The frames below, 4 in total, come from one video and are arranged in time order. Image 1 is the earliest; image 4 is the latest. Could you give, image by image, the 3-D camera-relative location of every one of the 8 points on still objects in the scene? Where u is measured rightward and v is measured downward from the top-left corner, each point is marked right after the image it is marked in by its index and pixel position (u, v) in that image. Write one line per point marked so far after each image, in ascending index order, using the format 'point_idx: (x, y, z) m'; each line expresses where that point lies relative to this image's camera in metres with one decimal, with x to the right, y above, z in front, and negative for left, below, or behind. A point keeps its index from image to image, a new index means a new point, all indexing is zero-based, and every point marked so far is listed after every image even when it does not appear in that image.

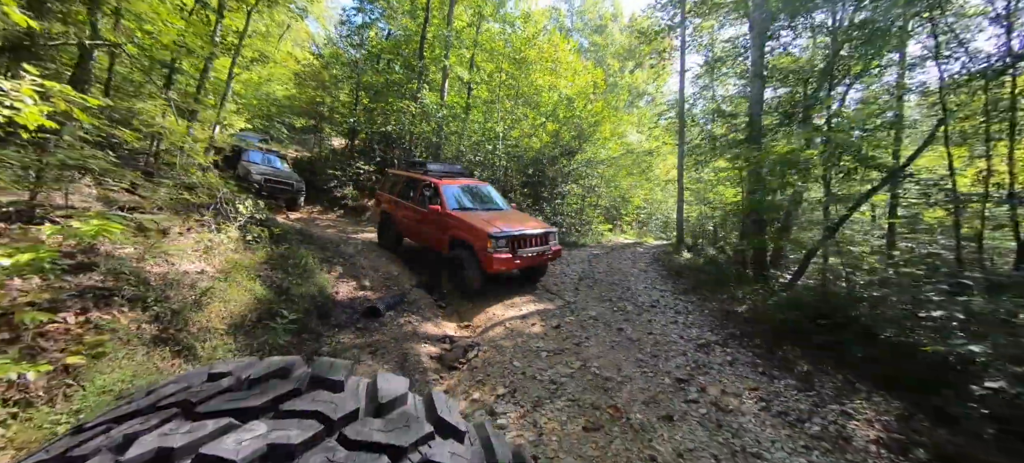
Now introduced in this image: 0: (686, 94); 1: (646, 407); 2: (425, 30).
0: (+6.3, +4.9, +13.8) m
1: (+1.0, -1.3, +2.9) m
2: (-3.6, +8.4, +16.1) m
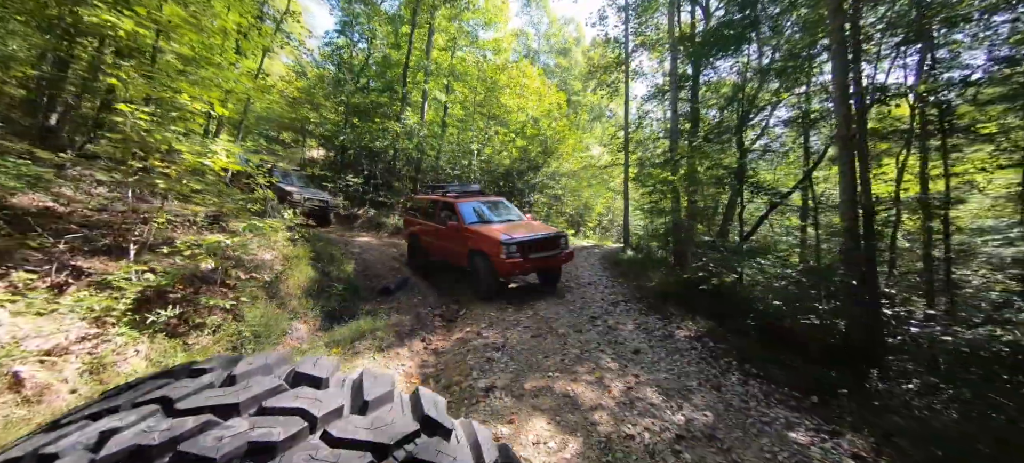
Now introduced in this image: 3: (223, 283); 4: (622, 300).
0: (+5.1, +4.8, +16.4) m
1: (+0.7, -1.2, +5.0) m
2: (-4.9, +8.1, +18.0) m
3: (-3.5, -0.6, +4.8) m
4: (+1.9, -1.2, +6.7) m
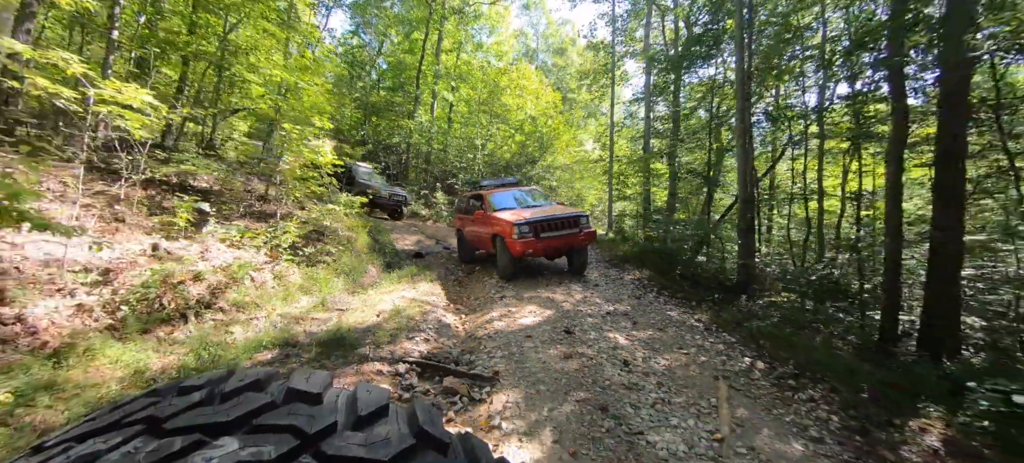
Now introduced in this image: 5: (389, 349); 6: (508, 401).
0: (+5.1, +5.4, +18.7) m
1: (+0.8, -0.8, +7.4) m
2: (-4.9, +8.9, +20.2) m
3: (-3.5, -0.1, +7.1) m
4: (+2.0, -0.7, +9.1) m
5: (-1.2, -1.1, +3.8) m
6: (0.0, -1.3, +2.9) m
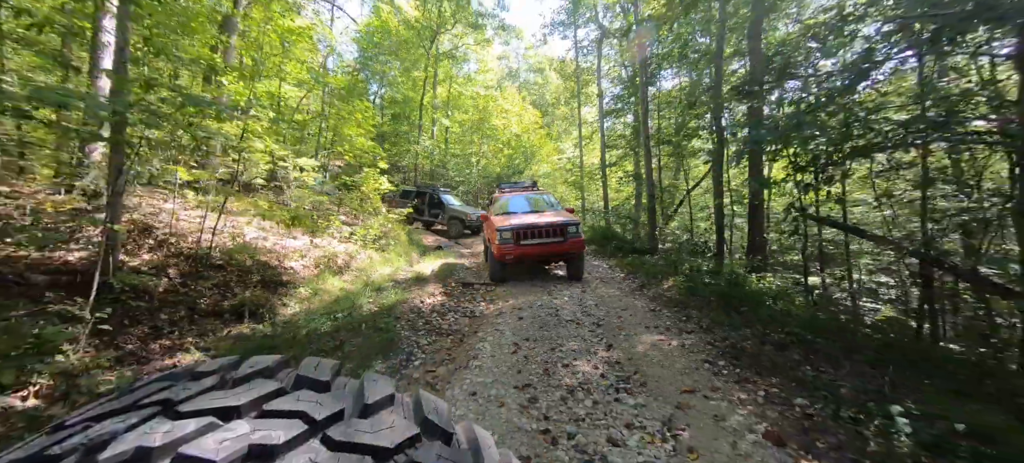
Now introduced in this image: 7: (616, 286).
0: (+4.4, +5.7, +22.8) m
1: (+0.6, -0.6, +11.4) m
2: (-5.8, +8.5, +24.2) m
3: (-3.7, -0.2, +11.1) m
4: (+1.7, -0.5, +13.1) m
5: (-1.3, -1.0, +7.7) m
6: (-0.2, -1.0, +6.9) m
7: (+1.8, -1.0, +6.7) m
